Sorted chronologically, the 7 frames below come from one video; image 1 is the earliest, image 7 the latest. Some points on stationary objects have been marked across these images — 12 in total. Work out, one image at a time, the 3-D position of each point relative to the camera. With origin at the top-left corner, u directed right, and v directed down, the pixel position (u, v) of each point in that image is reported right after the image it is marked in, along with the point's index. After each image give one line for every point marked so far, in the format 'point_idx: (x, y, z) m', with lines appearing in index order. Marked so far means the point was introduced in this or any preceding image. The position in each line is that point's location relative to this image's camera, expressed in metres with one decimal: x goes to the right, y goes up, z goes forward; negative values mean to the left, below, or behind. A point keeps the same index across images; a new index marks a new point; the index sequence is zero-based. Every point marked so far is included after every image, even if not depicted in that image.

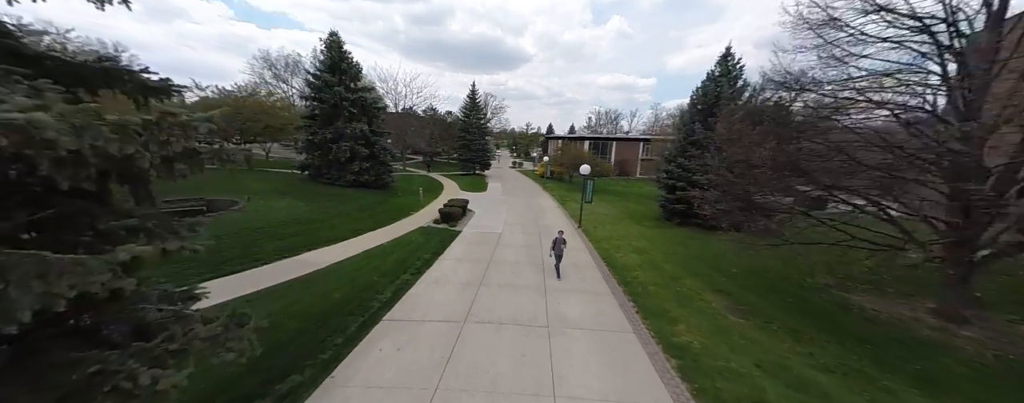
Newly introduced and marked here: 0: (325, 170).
0: (-10.9, +1.9, +16.2) m
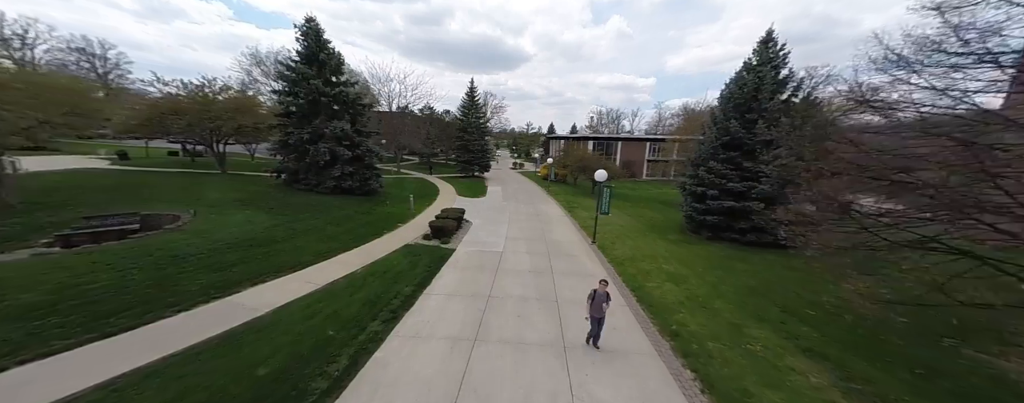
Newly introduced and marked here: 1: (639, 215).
0: (-10.8, +1.4, +14.3) m
1: (+7.4, -0.8, +16.2) m
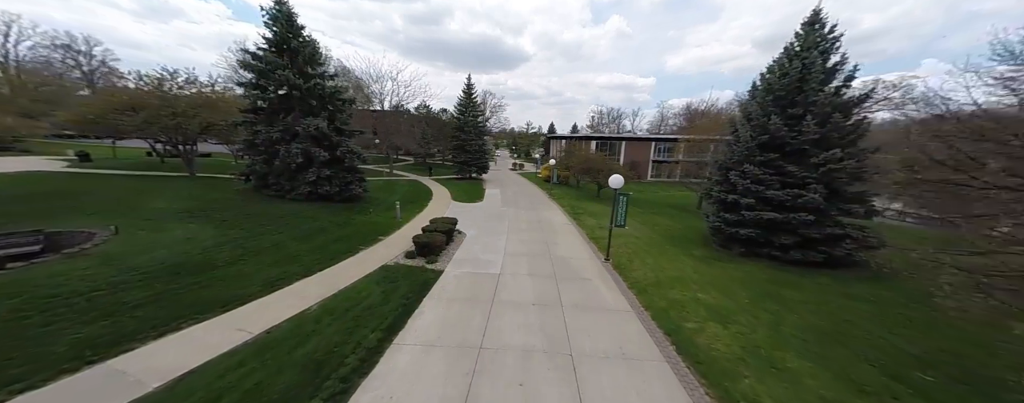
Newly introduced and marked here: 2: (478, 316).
0: (-10.9, +1.1, +12.6) m
1: (+7.4, -1.2, +14.5) m
2: (-0.8, -2.5, +6.1) m
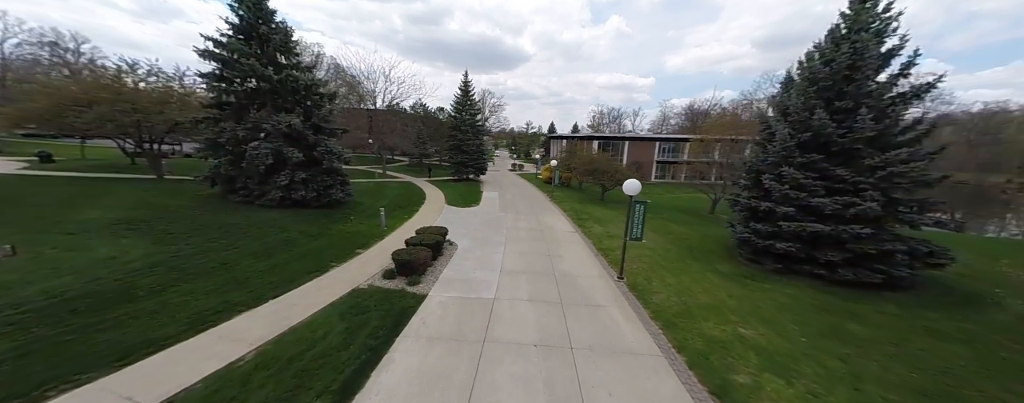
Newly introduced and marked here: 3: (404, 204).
0: (-10.9, +0.8, +11.1) m
1: (+7.3, -1.4, +13.1) m
2: (-0.8, -2.8, +4.7) m
3: (-6.3, -0.1, +16.1) m
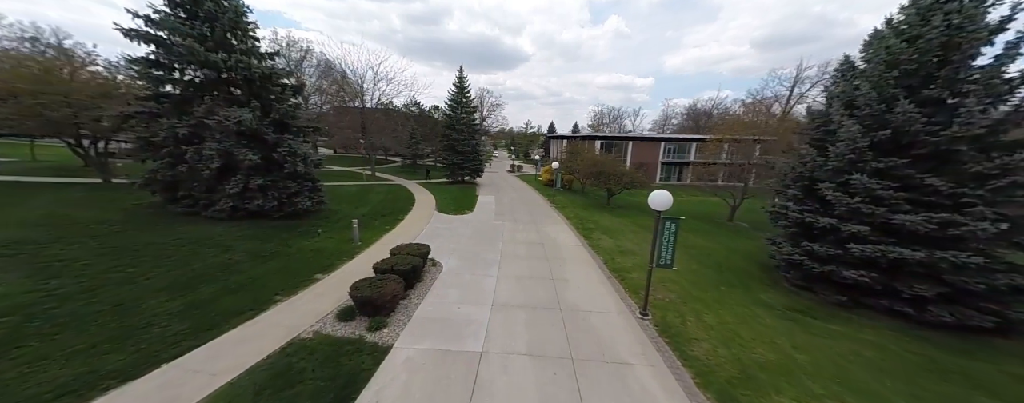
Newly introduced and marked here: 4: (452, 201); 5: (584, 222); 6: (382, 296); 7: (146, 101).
0: (-11.1, +0.4, +9.3) m
1: (+7.2, -1.8, +11.3) m
2: (-1.0, -3.1, +3.0) m
3: (-6.4, -0.5, +14.4) m
4: (-4.1, 0.0, +19.1) m
5: (+3.9, -1.1, +15.2) m
6: (-2.7, -2.0, +5.7) m
7: (-12.2, +3.2, +9.4) m
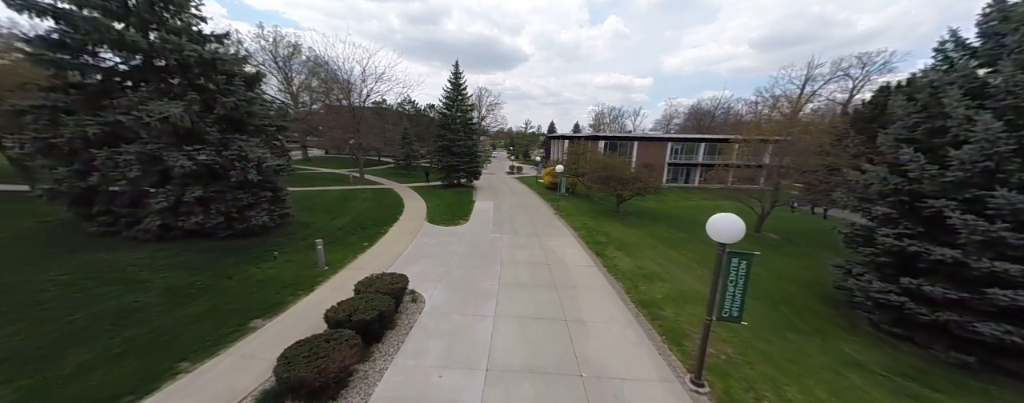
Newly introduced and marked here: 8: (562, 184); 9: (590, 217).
0: (-11.1, 0.0, +7.4) m
1: (+7.2, -2.2, +9.5) m
2: (-0.9, -3.6, +1.1) m
3: (-6.4, -0.9, +12.5) m
4: (-4.1, -0.4, +17.2) m
5: (+3.9, -1.6, +13.4) m
6: (-2.7, -2.4, +3.9) m
7: (-12.2, +2.8, +7.5) m
8: (+3.6, +1.3, +19.9) m
9: (+4.6, -0.9, +16.5) m
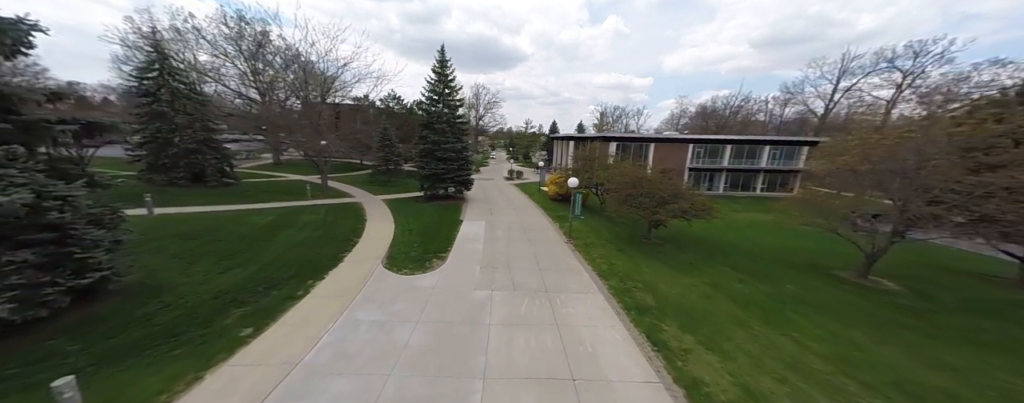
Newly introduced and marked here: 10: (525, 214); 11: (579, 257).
0: (-11.2, -1.2, +2.9) m
1: (+7.1, -3.4, +5.0) m
2: (-1.0, -4.7, -3.4) m
3: (-6.6, -2.1, +8.0) m
4: (-4.2, -1.6, +12.7) m
5: (+3.8, -2.7, +8.9) m
6: (-2.8, -3.5, -0.6) m
7: (-12.3, +1.6, +3.0) m
8: (+3.4, +0.1, +15.4) m
9: (+4.5, -2.0, +12.0) m
10: (+0.9, -0.7, +18.3) m
11: (+2.7, -2.2, +11.3) m
